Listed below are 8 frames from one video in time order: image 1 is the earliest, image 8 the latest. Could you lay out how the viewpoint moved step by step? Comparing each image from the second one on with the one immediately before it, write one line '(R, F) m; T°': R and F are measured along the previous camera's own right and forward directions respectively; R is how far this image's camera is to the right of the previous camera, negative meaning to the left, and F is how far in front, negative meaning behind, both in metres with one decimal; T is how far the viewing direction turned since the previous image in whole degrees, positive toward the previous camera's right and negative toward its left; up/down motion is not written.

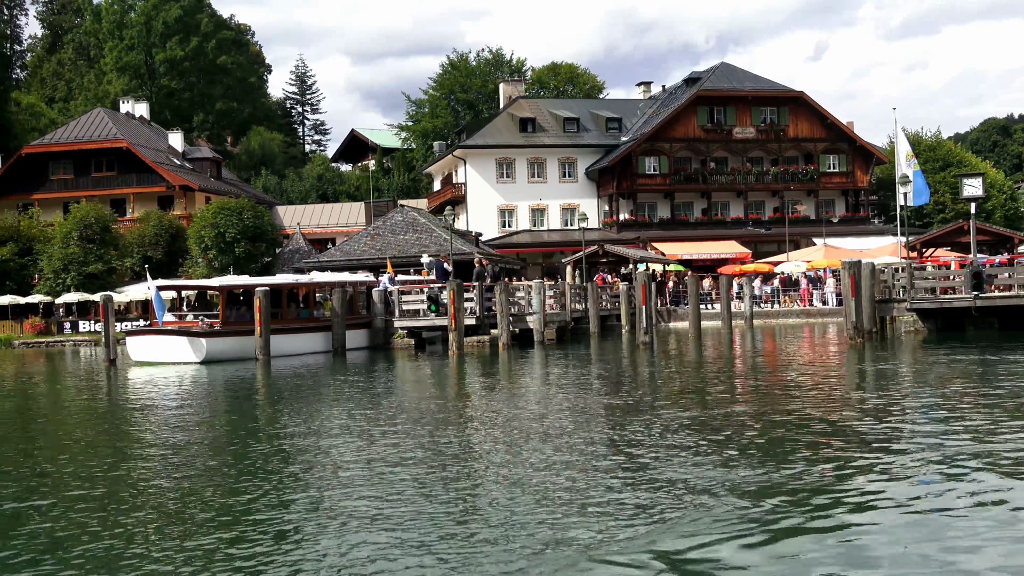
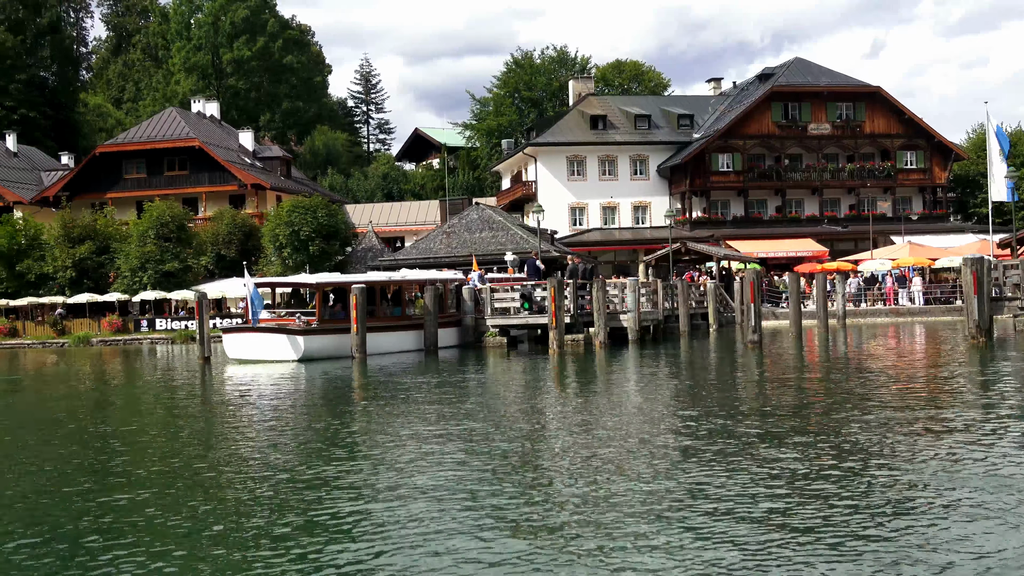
(-0.8, +0.4) m; -2°
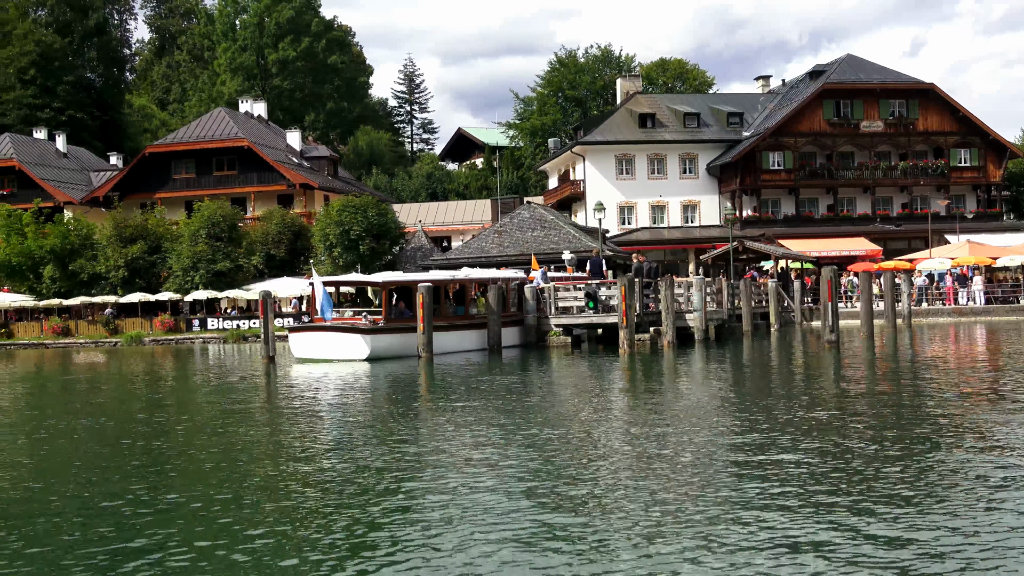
(-0.5, +0.3) m; -2°
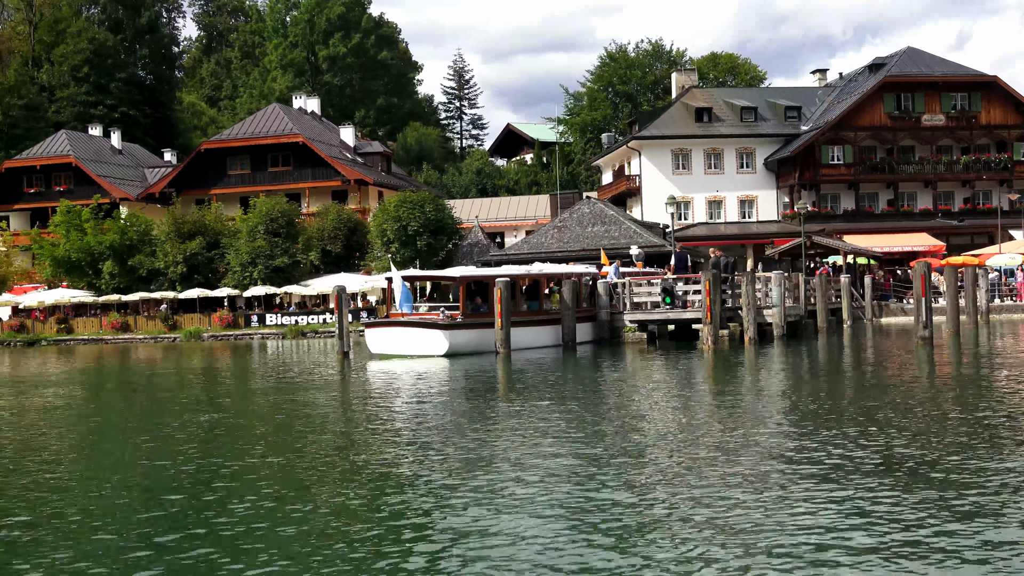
(-0.6, +0.4) m; -2°
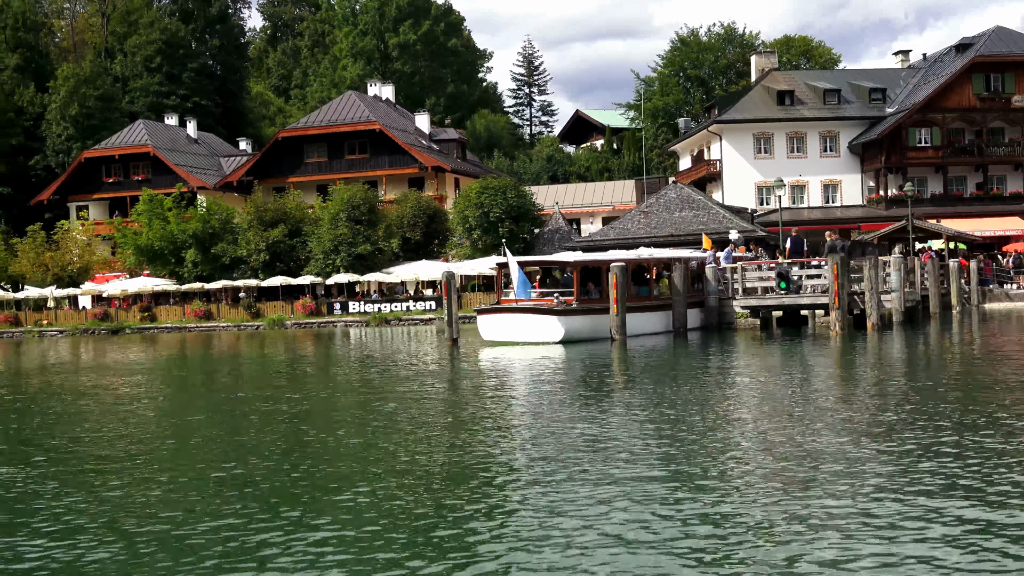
(-1.0, +0.5) m; -3°
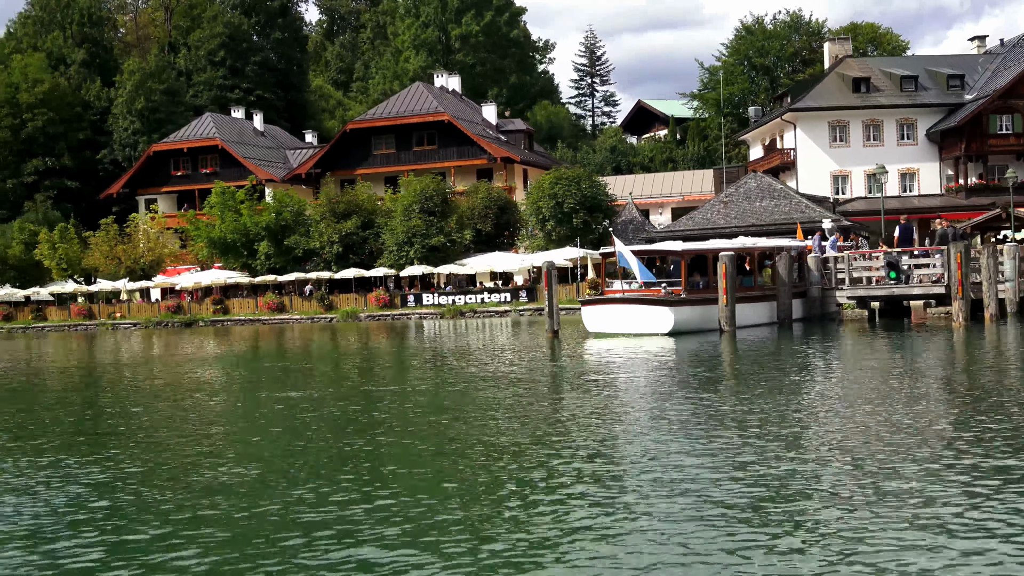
(-0.9, +0.5) m; -2°
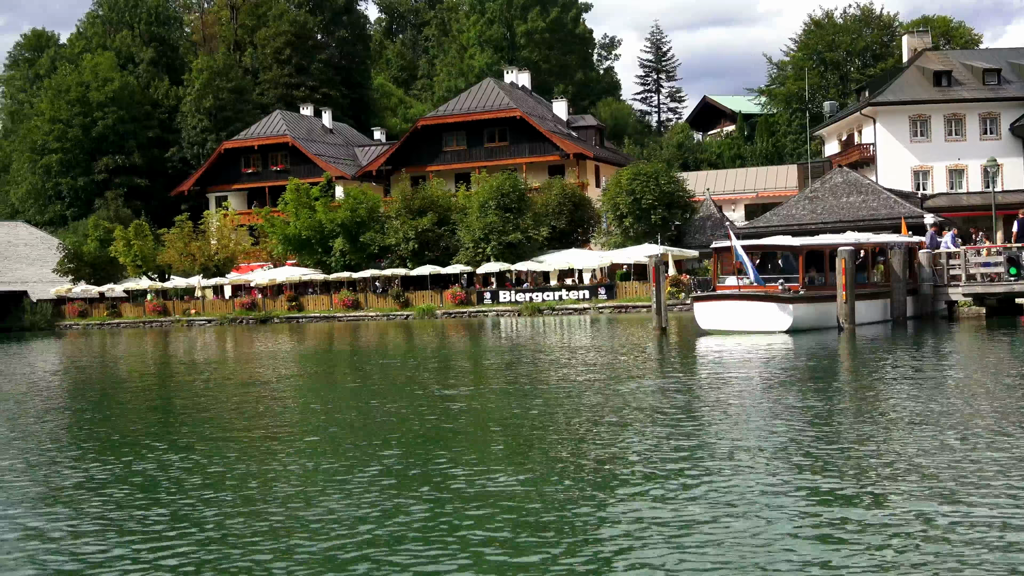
(-0.9, +0.5) m; -2°
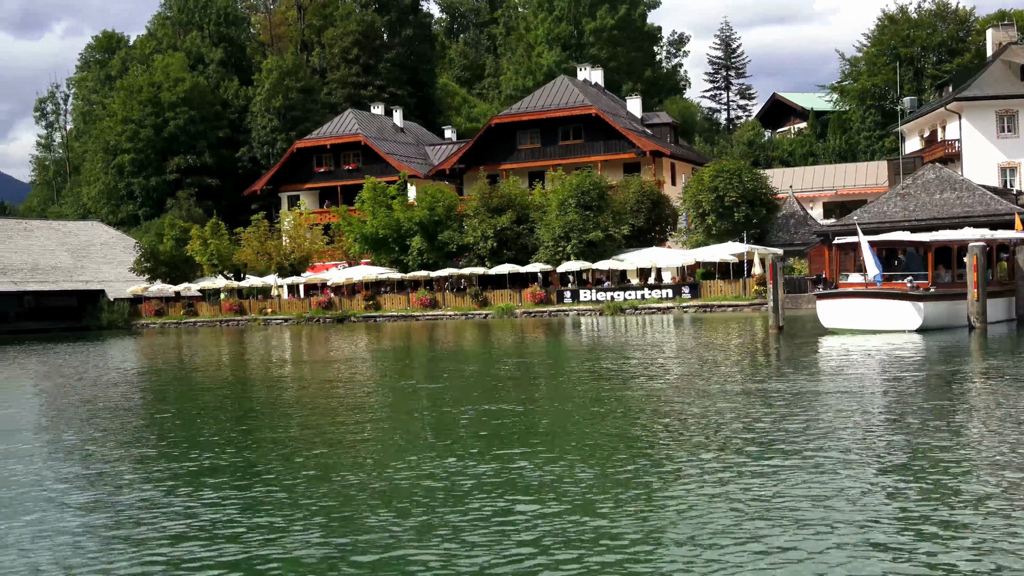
(-0.9, +0.5) m; -2°
